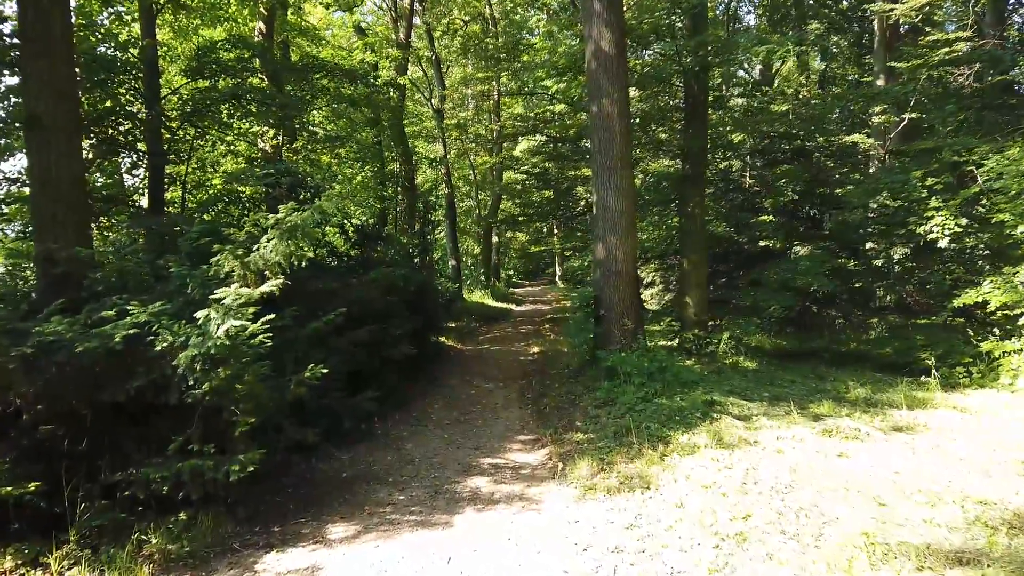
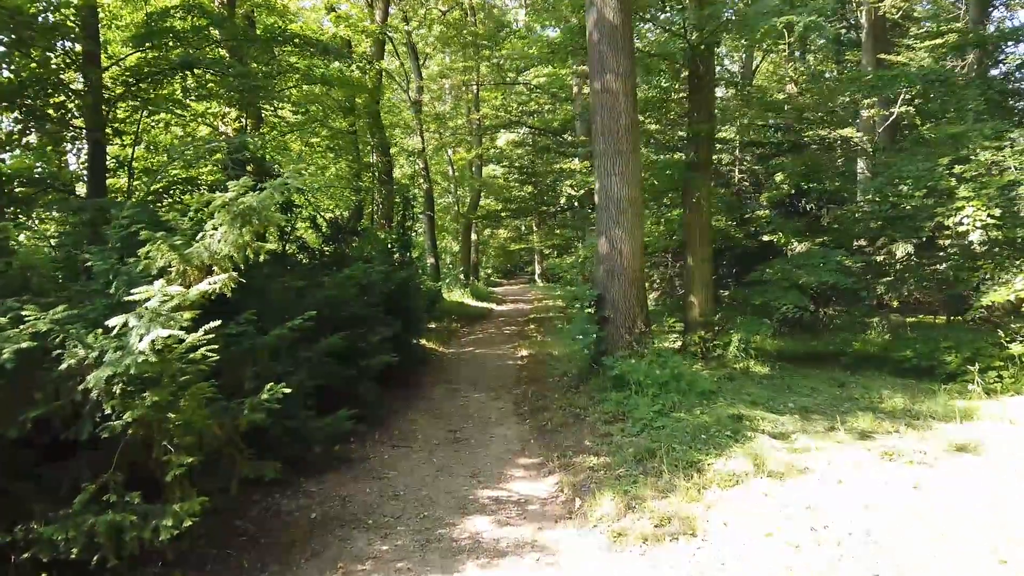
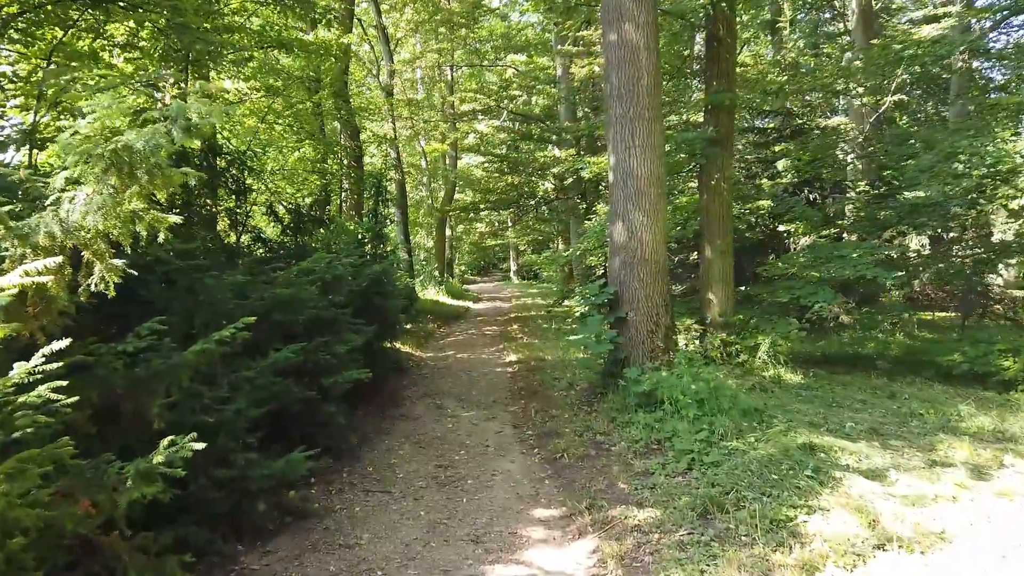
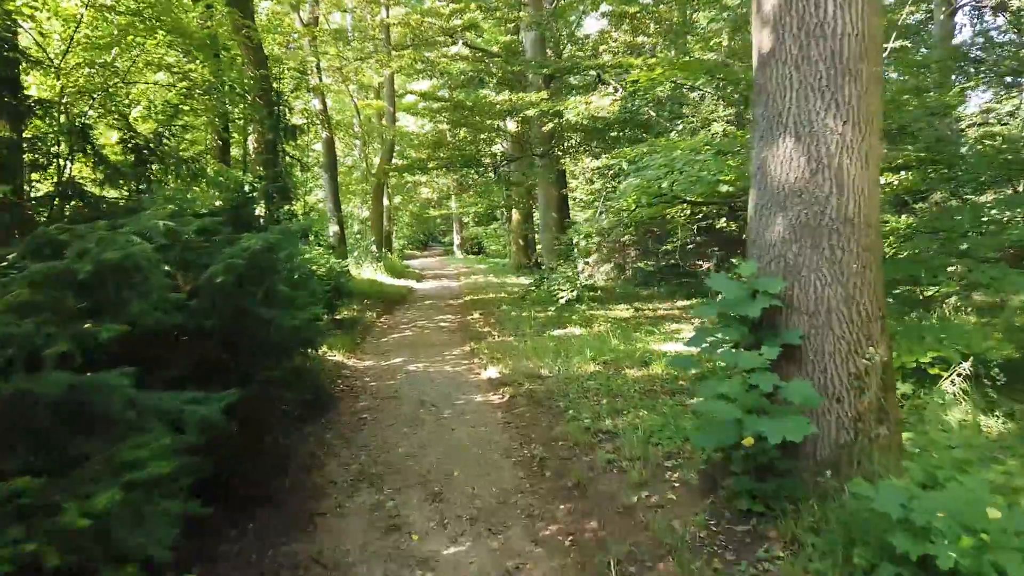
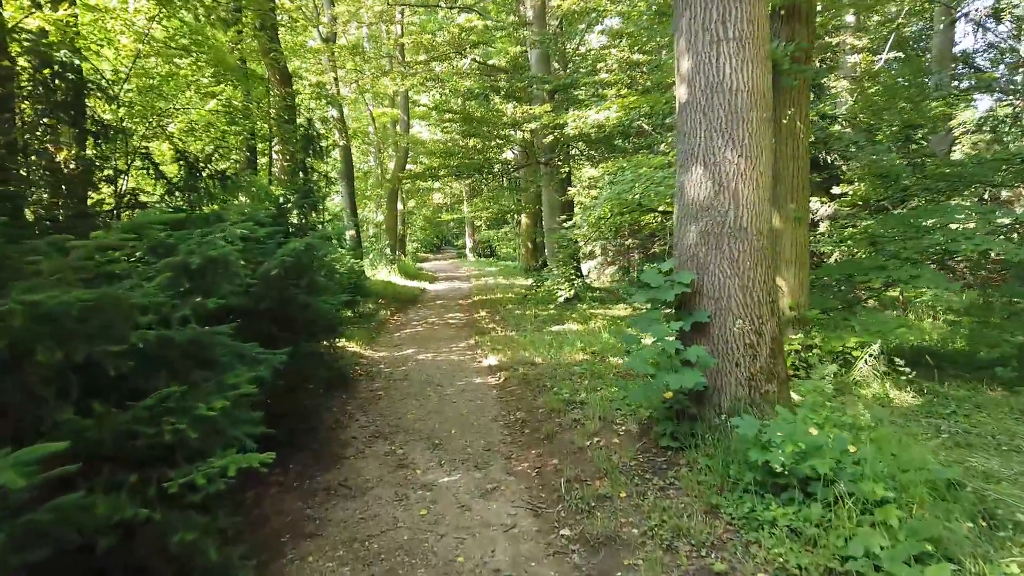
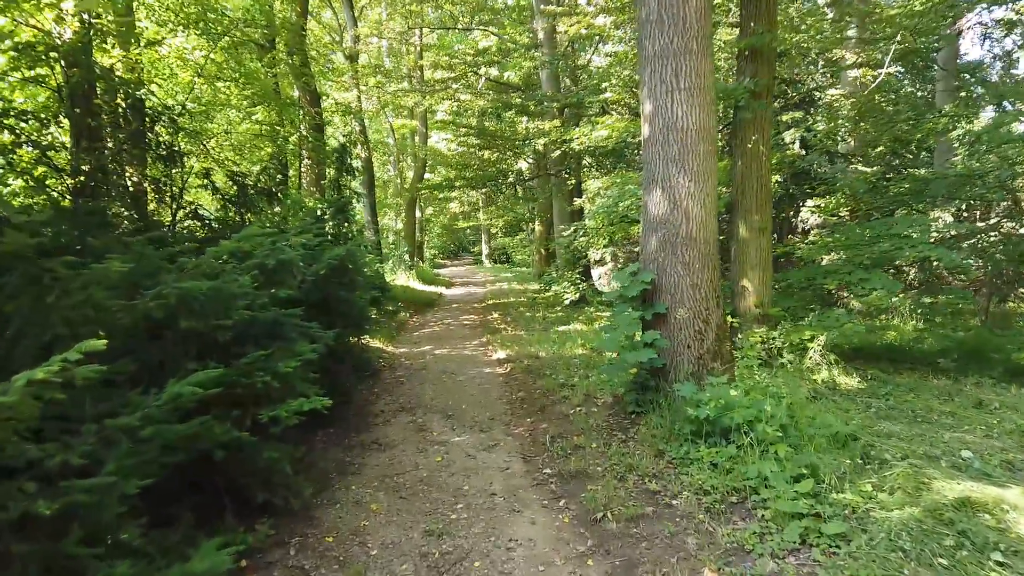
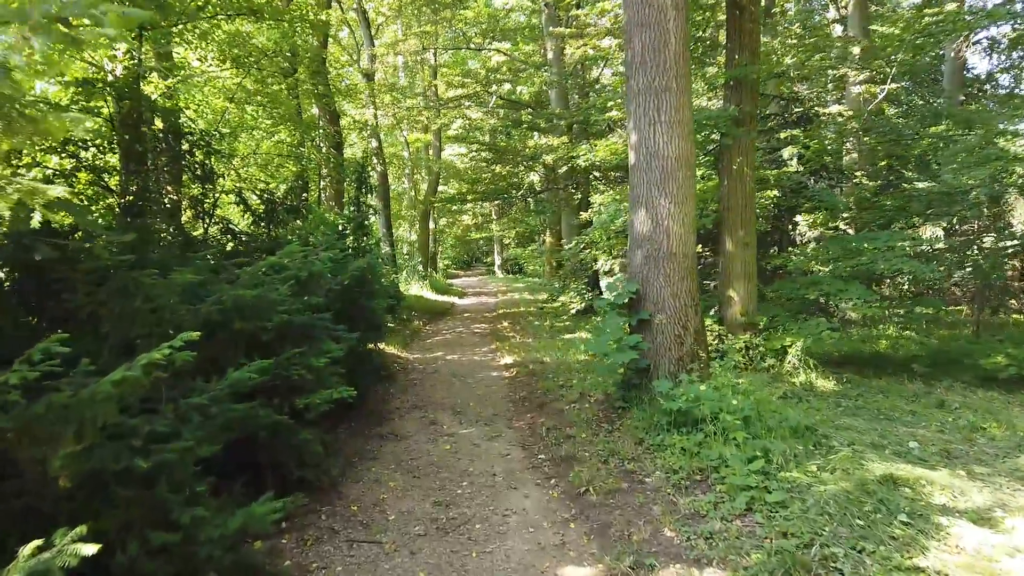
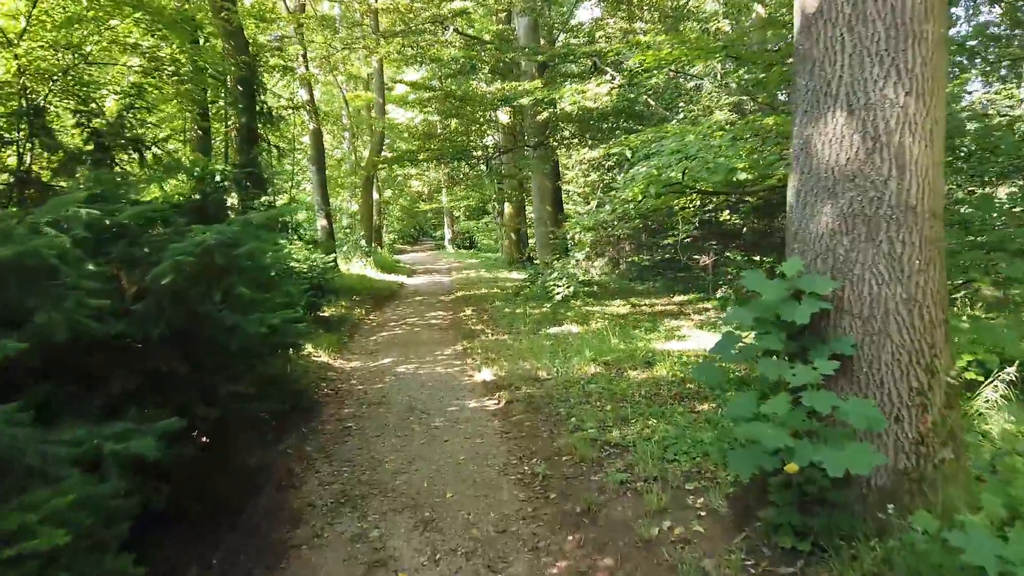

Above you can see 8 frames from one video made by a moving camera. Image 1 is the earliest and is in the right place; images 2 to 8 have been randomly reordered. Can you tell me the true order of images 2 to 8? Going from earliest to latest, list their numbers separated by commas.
2, 3, 7, 6, 5, 4, 8
